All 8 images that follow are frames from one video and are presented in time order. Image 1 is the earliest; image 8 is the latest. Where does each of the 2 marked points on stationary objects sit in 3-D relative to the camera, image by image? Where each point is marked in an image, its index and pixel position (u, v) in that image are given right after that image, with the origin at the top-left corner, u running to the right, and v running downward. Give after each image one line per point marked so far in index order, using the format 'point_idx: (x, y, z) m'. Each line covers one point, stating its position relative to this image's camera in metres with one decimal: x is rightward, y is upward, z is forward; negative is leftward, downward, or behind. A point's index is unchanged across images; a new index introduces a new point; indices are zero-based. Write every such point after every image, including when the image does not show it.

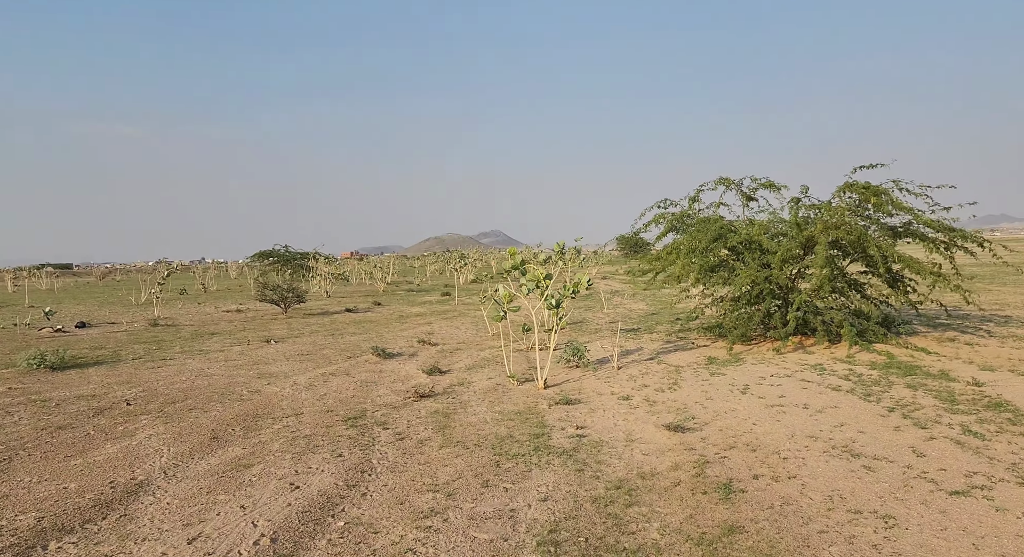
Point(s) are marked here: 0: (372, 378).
0: (-2.9, -2.0, +13.0) m
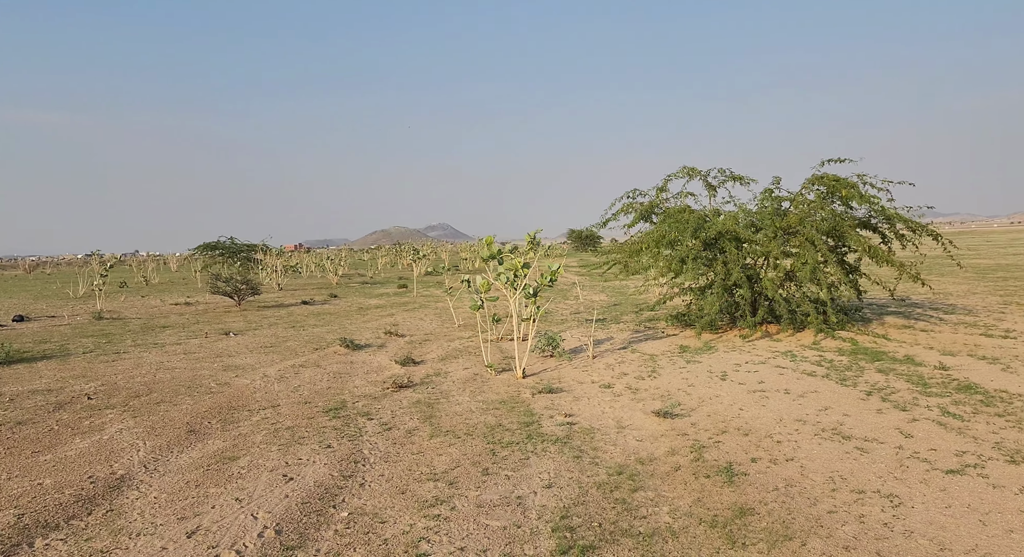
0: (-3.4, -1.8, +12.8) m
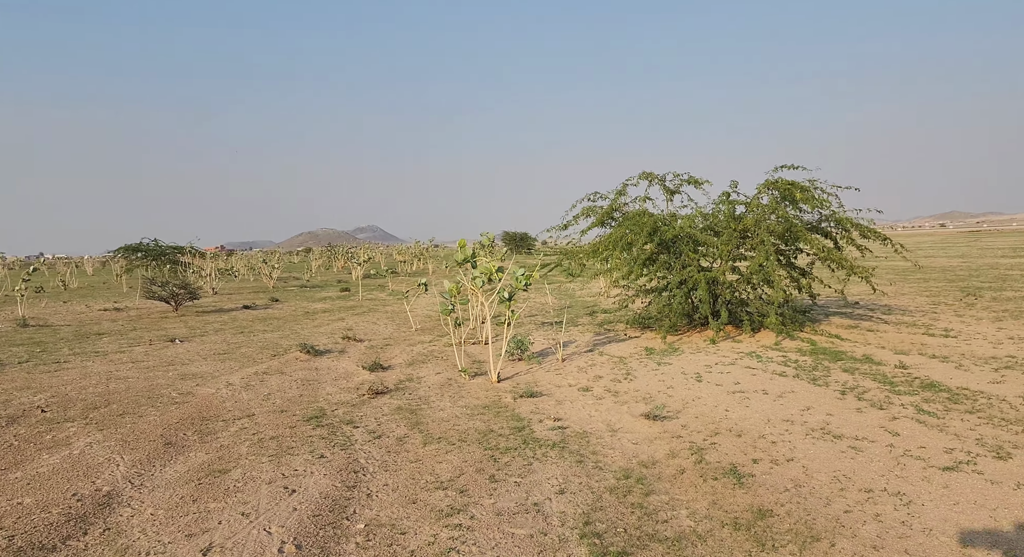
0: (-3.9, -1.9, +12.5) m
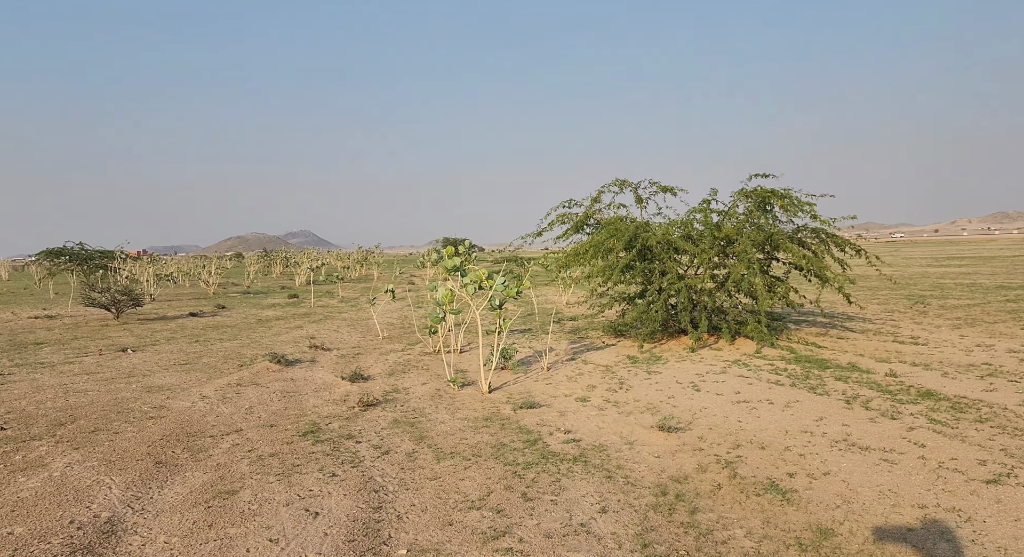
0: (-4.2, -2.0, +12.0) m
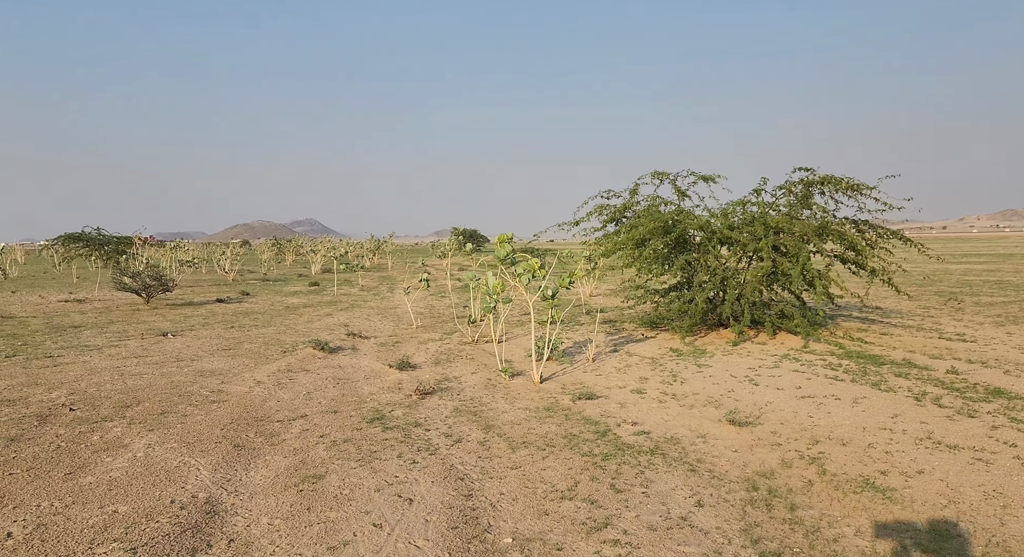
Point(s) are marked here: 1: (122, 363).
0: (-3.3, -1.8, +12.1) m
1: (-9.1, -2.0, +15.0) m
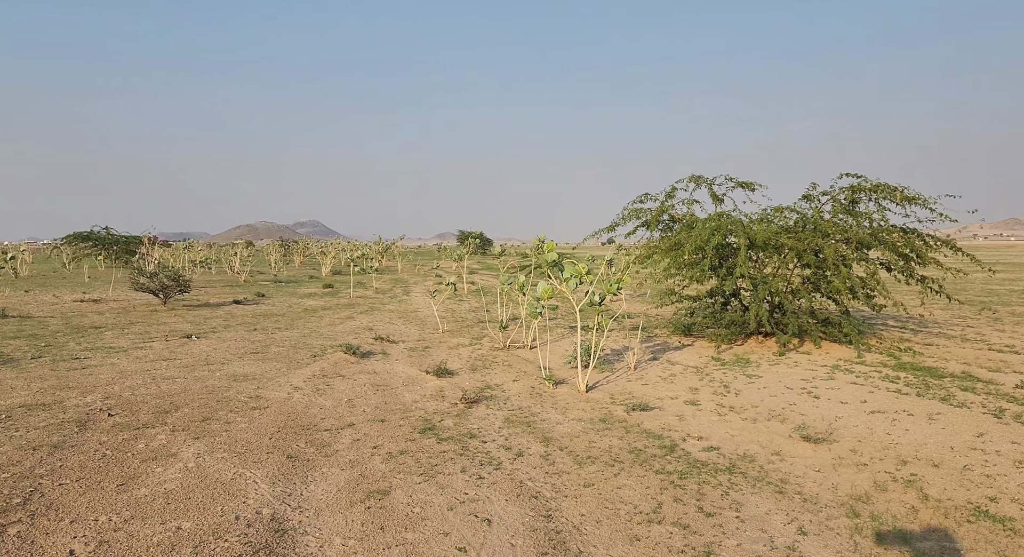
0: (-2.5, -1.8, +11.9) m
1: (-8.3, -2.0, +14.9) m
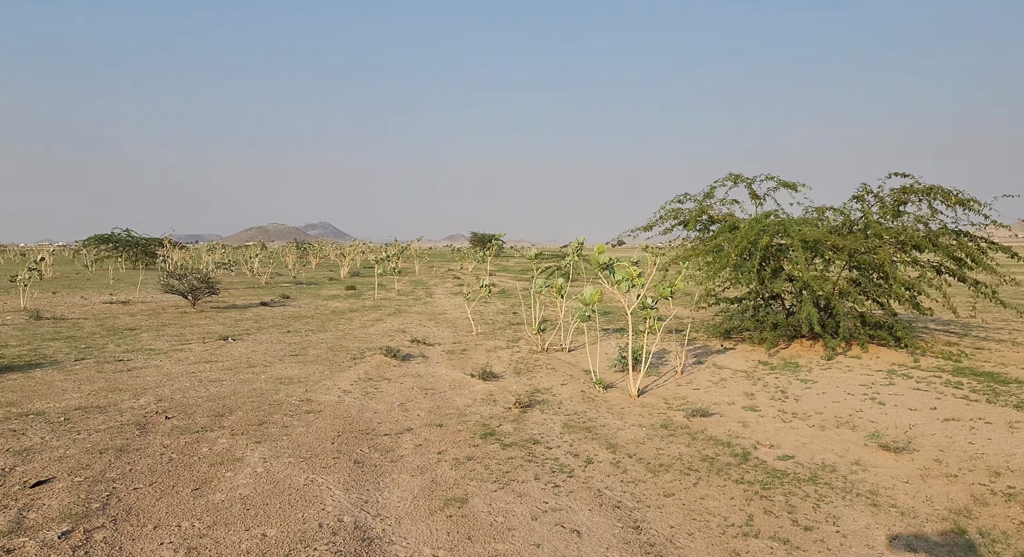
0: (-1.7, -1.9, +11.8) m
1: (-7.3, -2.1, +15.1) m
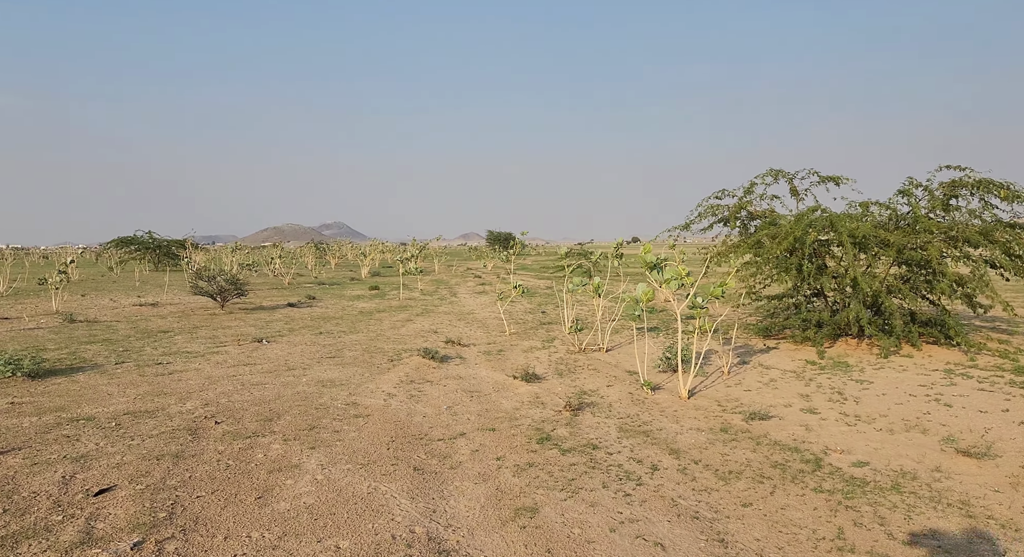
0: (-0.9, -1.9, +11.7) m
1: (-6.4, -2.2, +15.1) m
